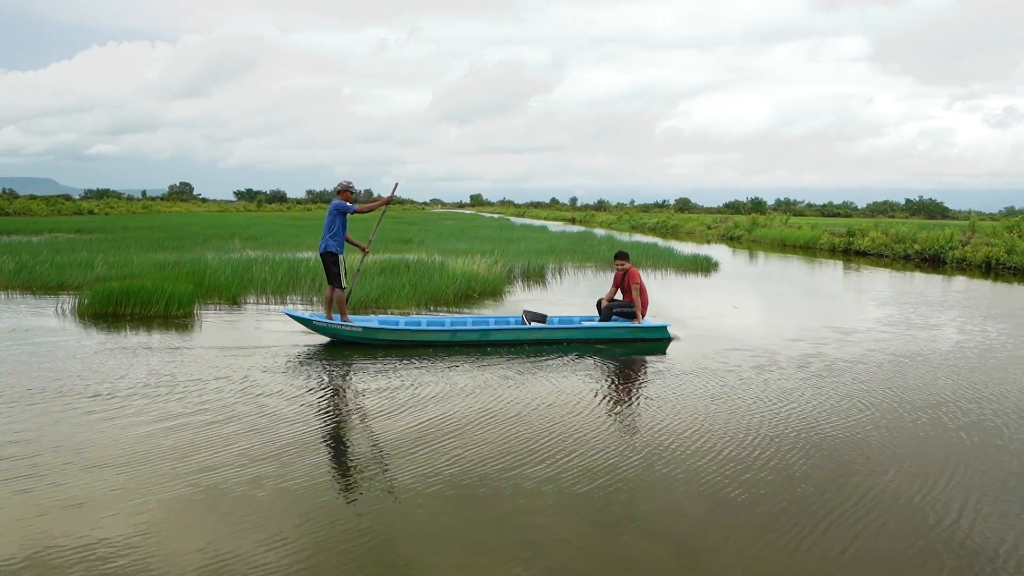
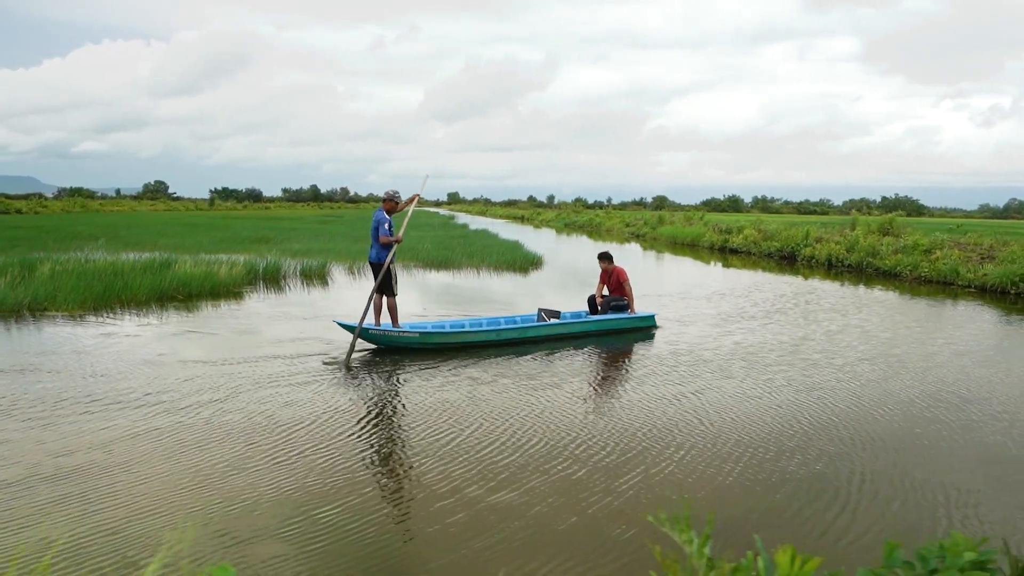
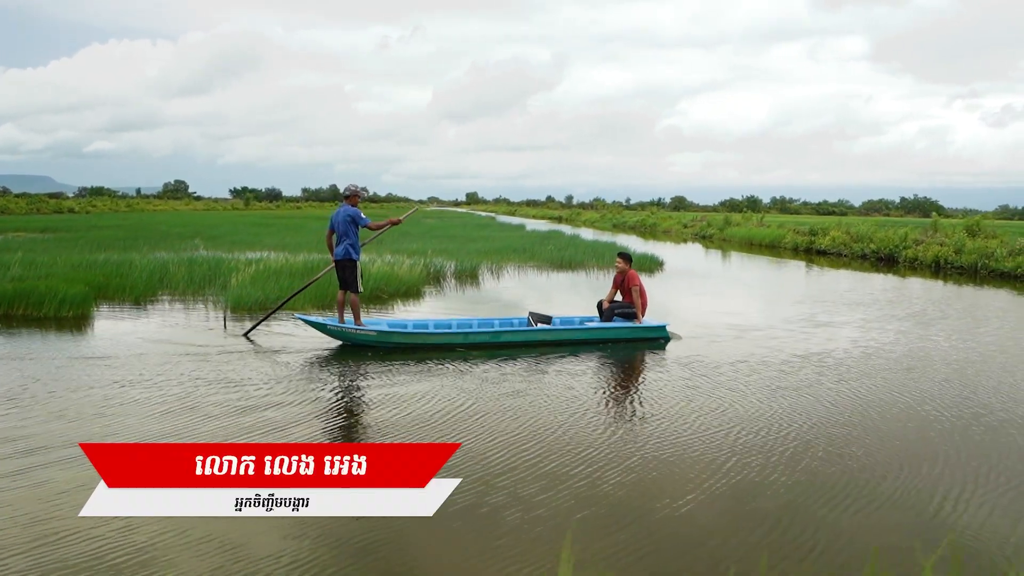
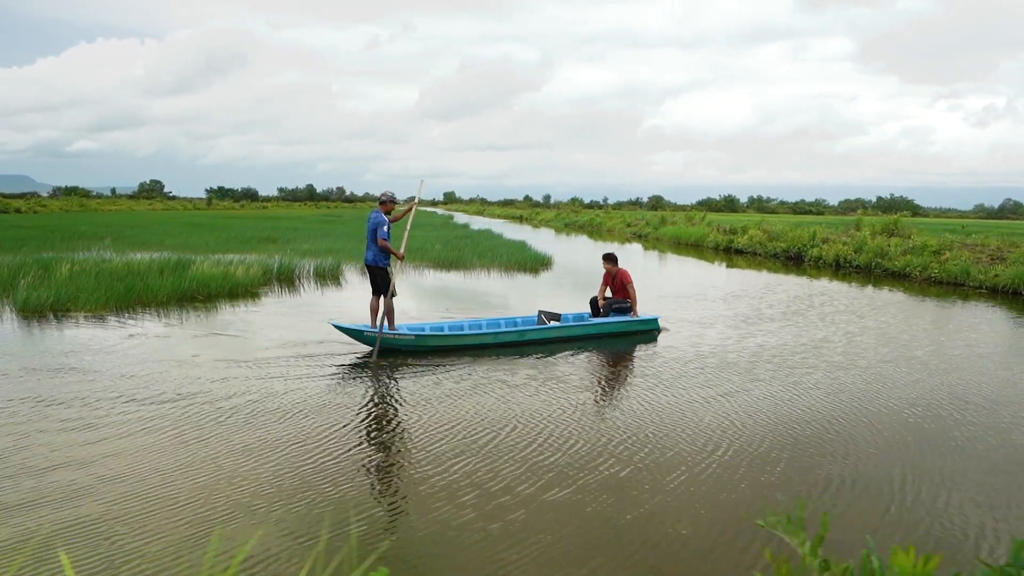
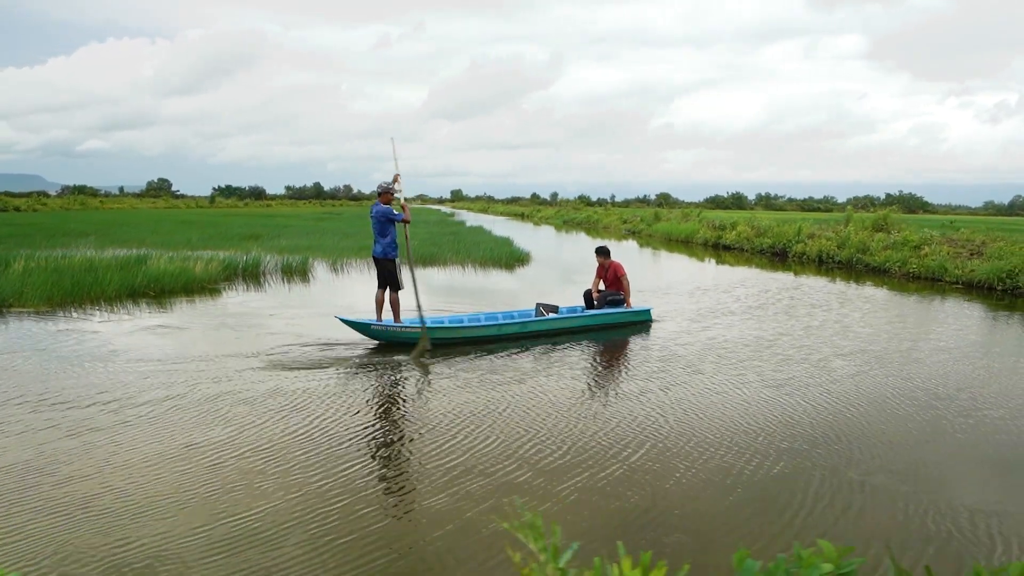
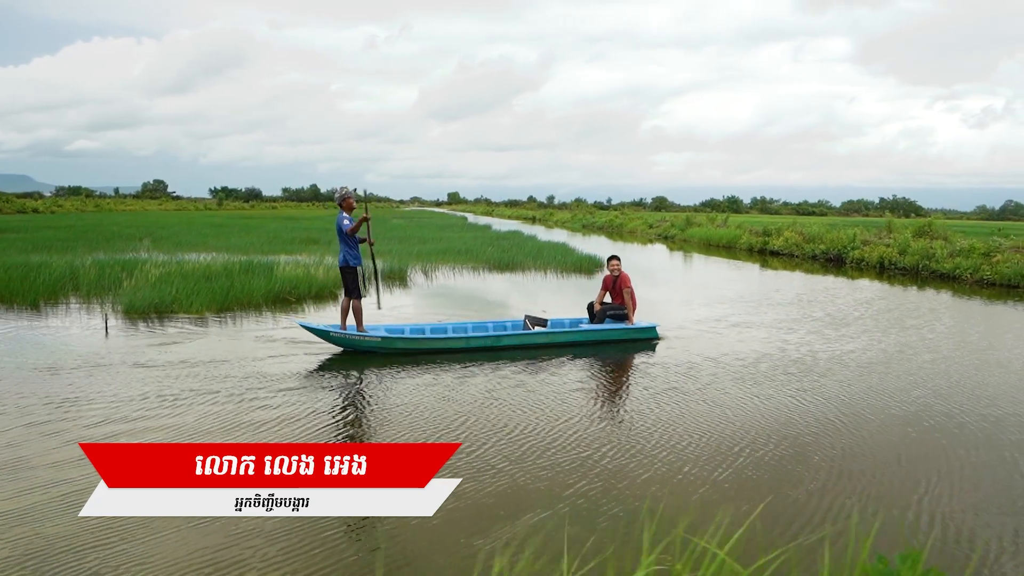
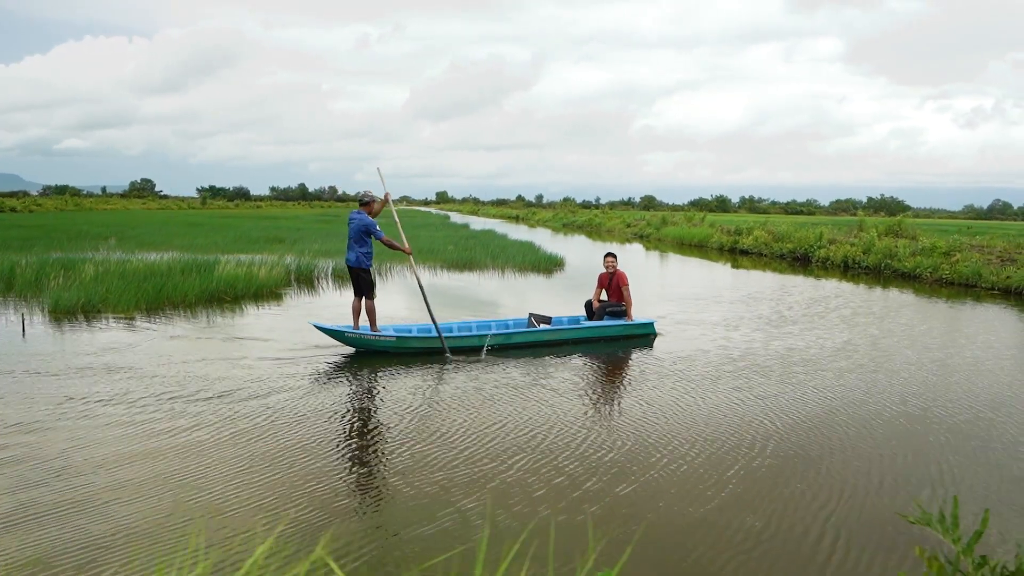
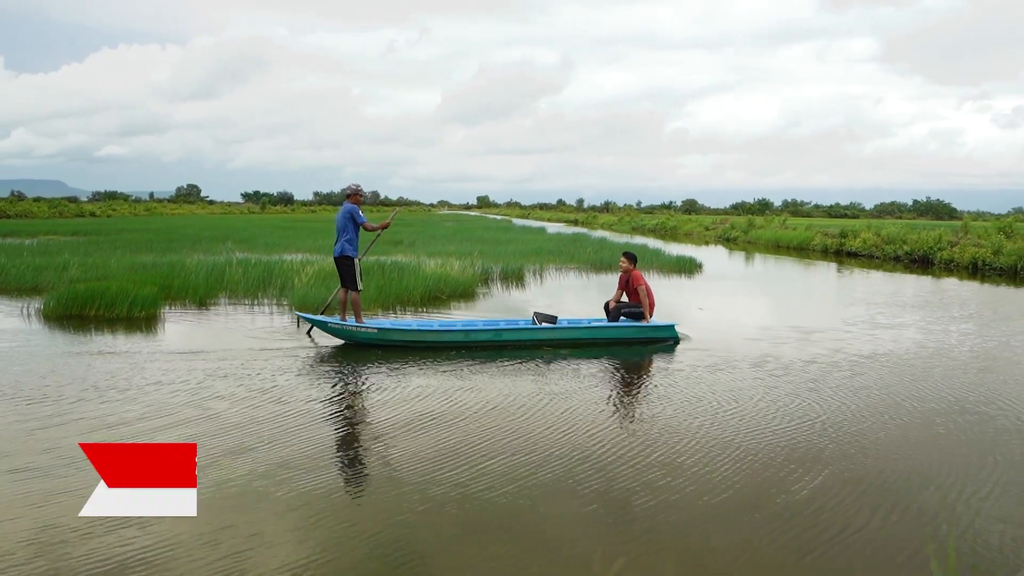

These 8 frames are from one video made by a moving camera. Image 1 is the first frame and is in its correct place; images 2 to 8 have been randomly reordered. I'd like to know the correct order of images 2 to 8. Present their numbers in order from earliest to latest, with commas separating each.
8, 3, 6, 7, 4, 2, 5
